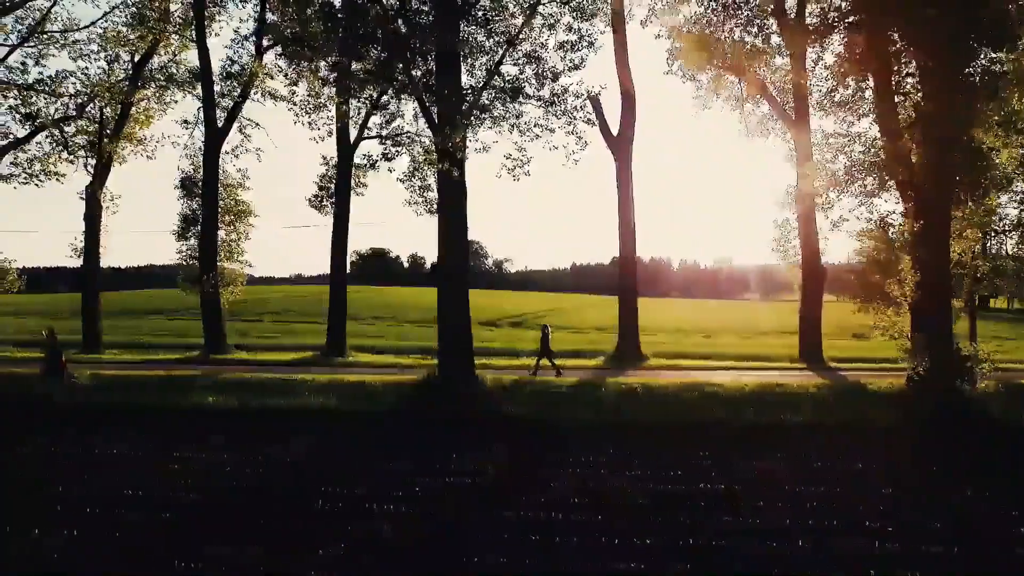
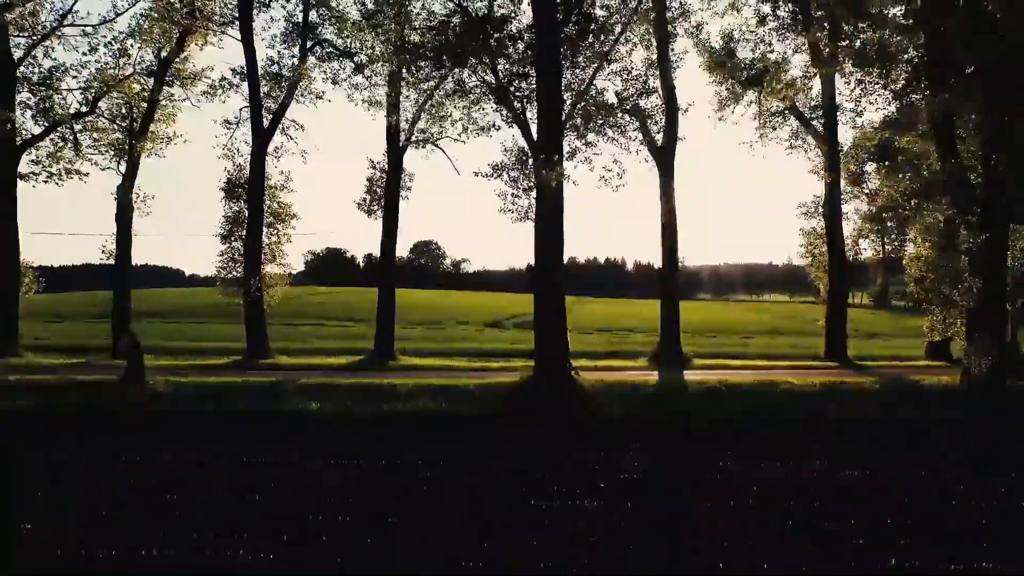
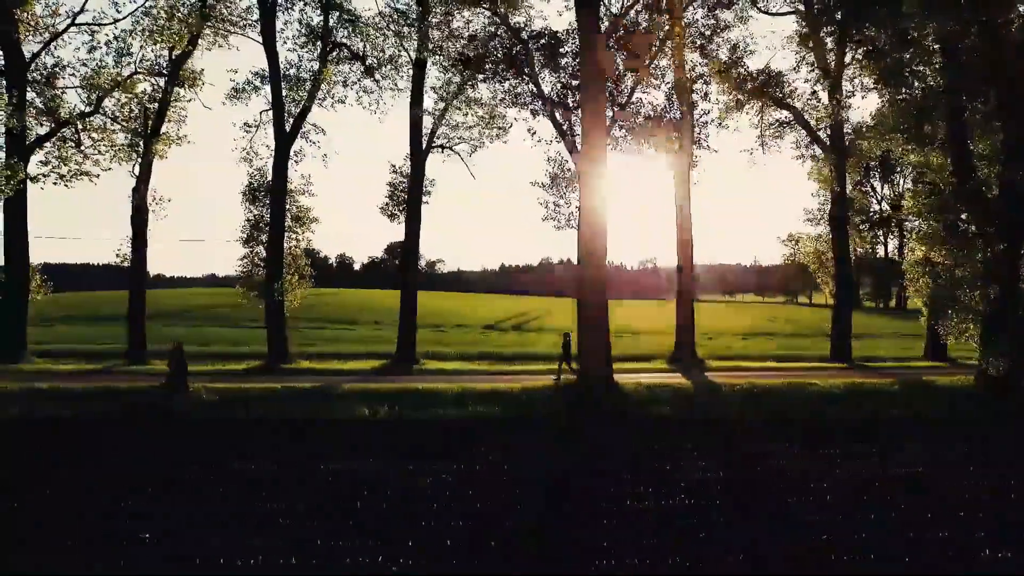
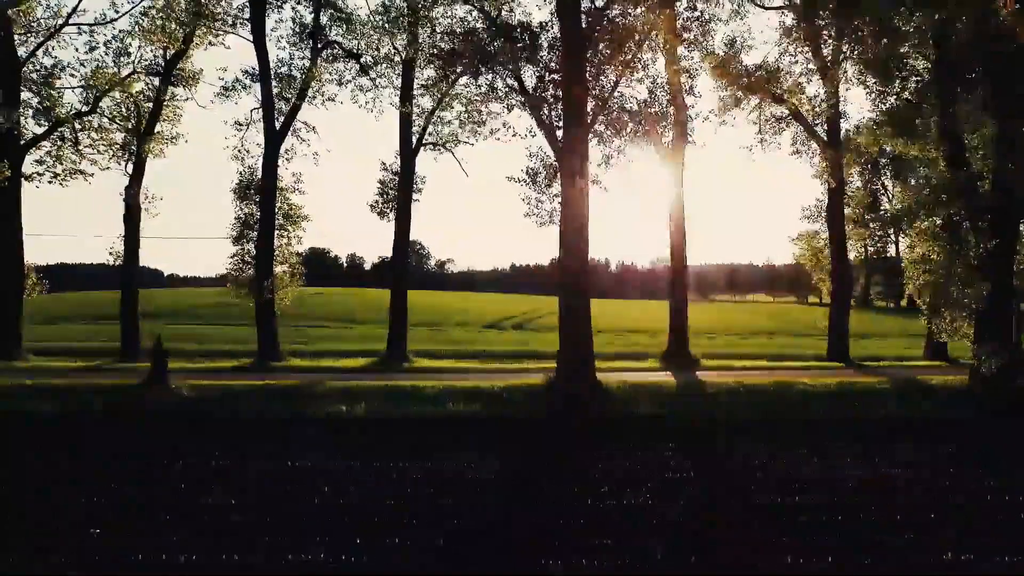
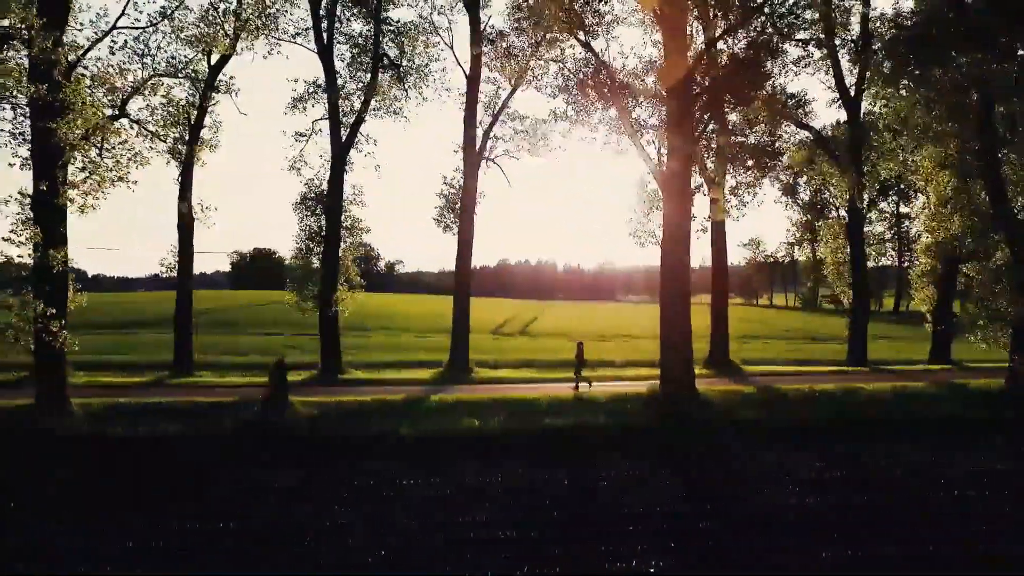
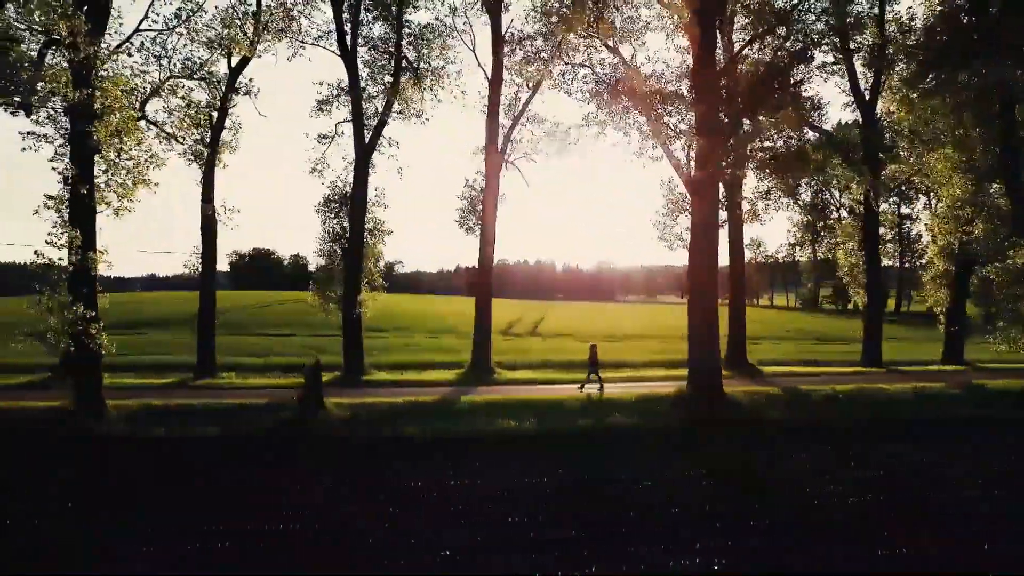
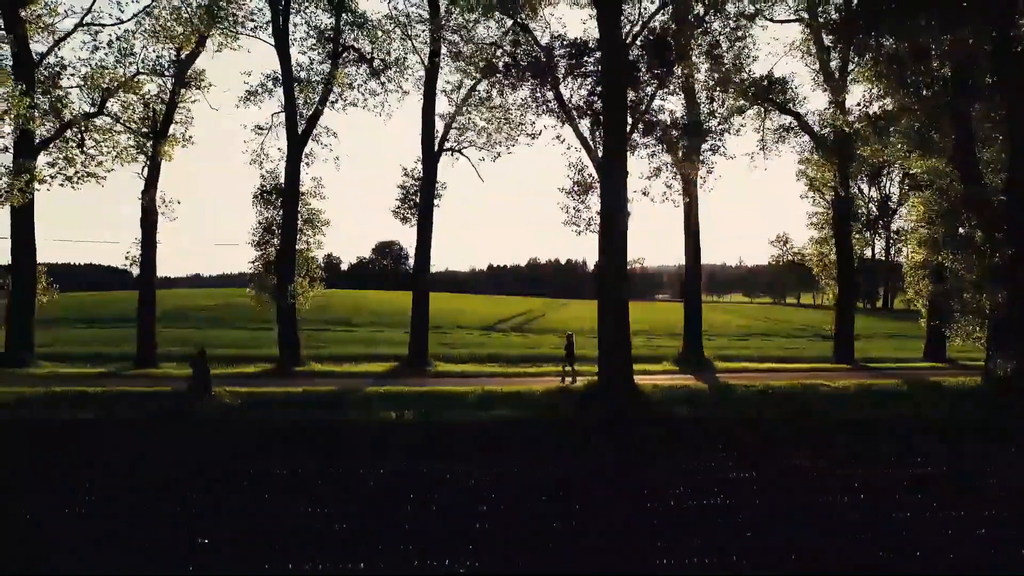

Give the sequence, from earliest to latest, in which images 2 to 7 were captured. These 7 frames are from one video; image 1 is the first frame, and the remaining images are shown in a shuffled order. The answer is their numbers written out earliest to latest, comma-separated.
2, 4, 3, 7, 5, 6
